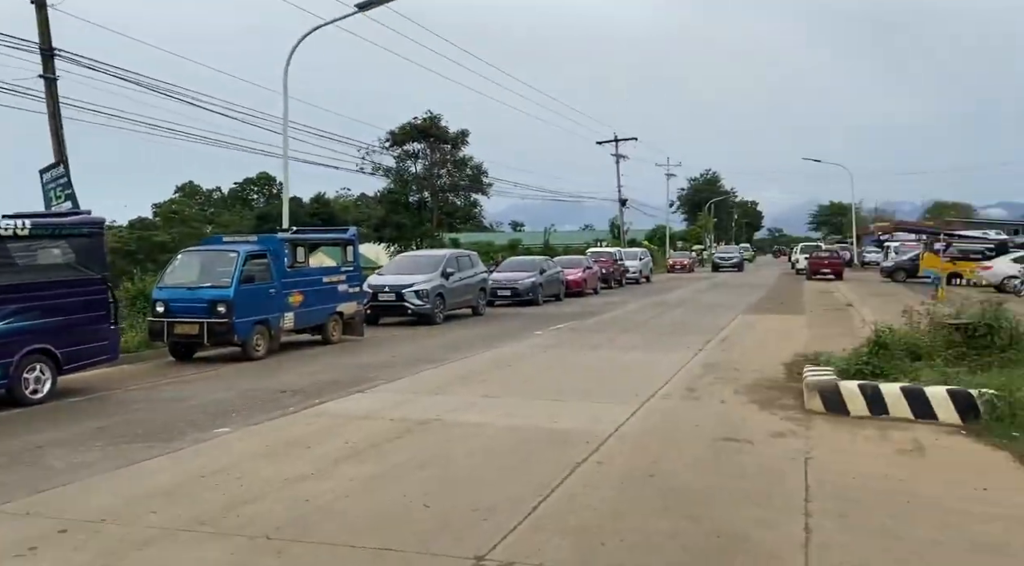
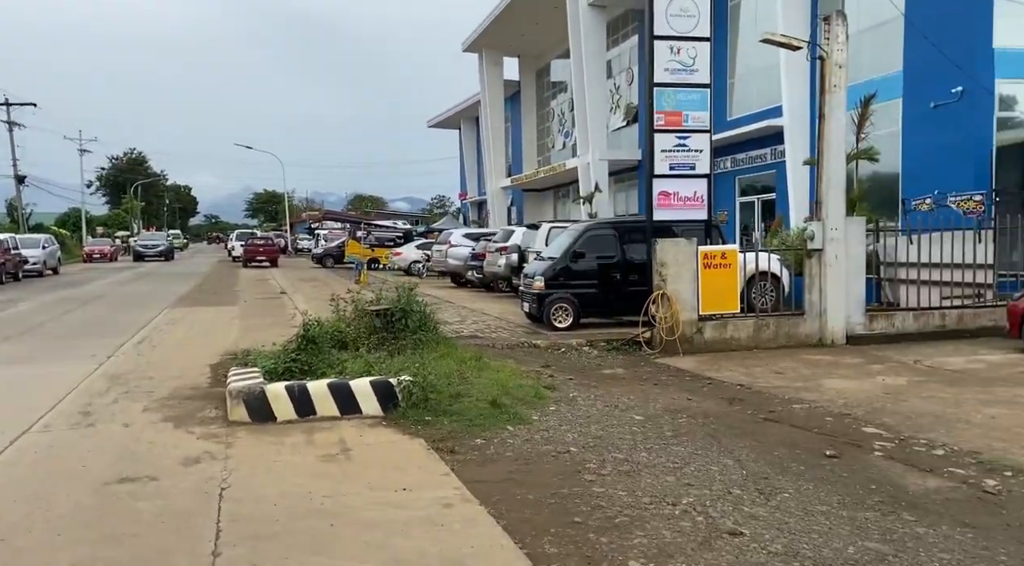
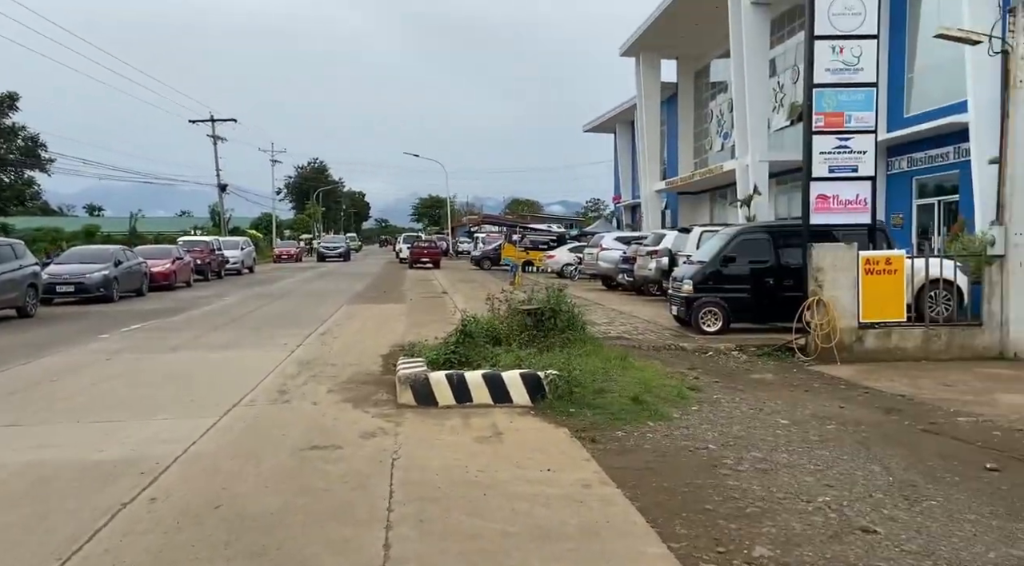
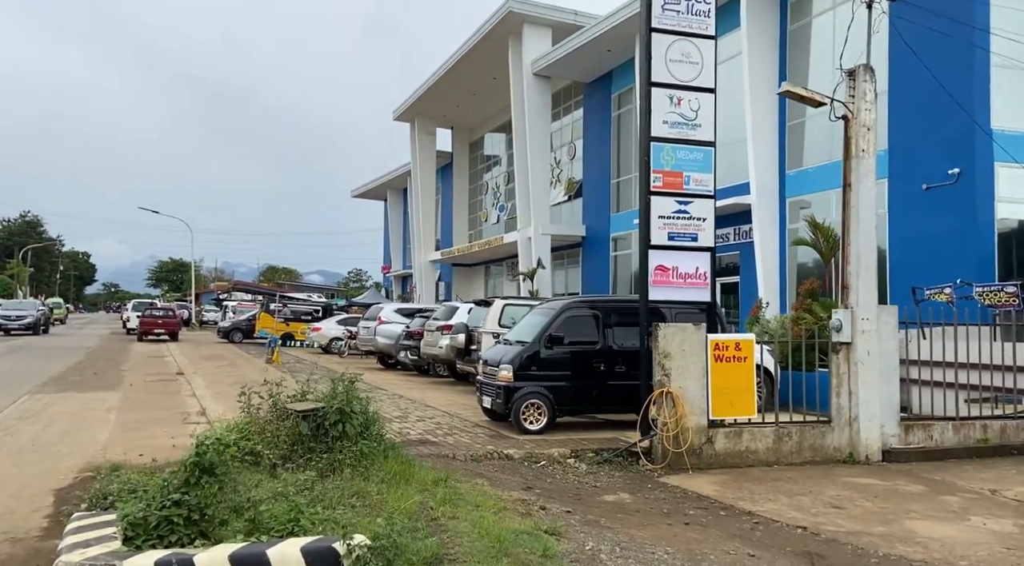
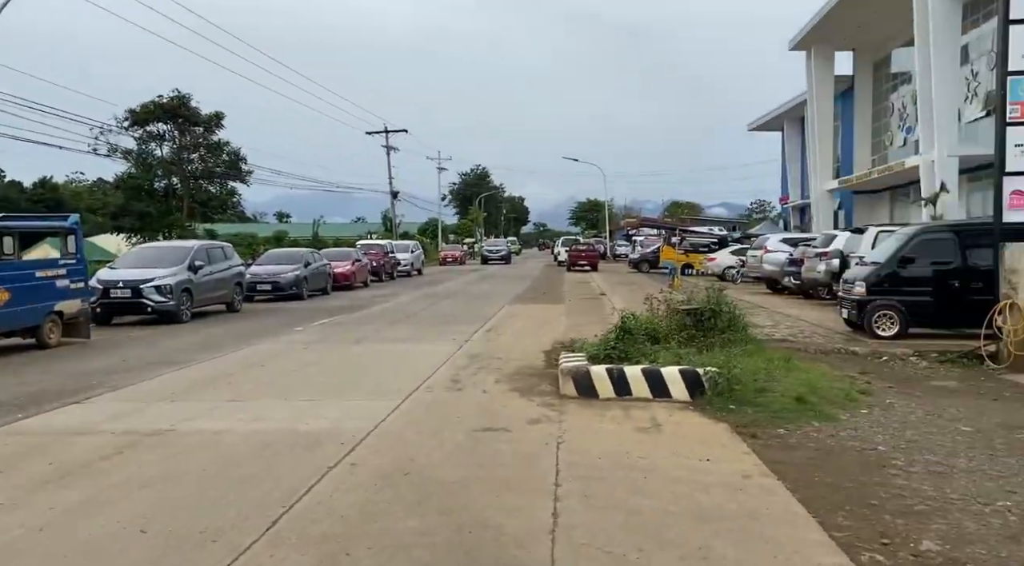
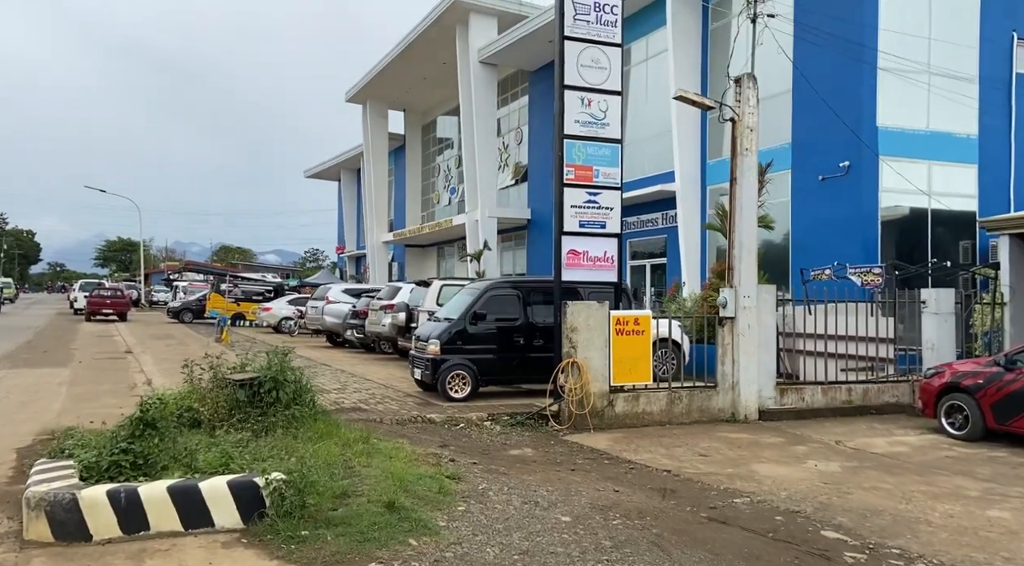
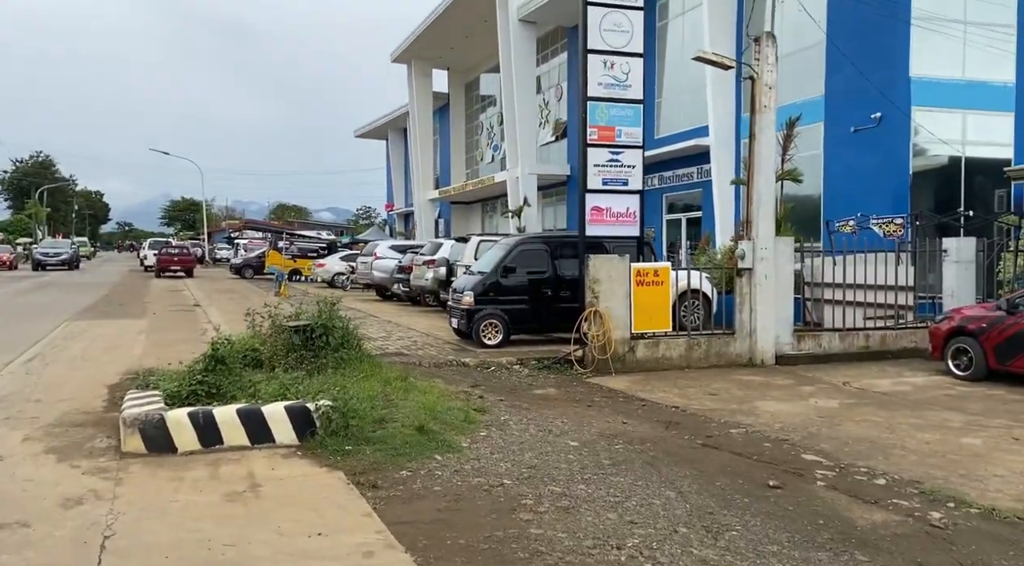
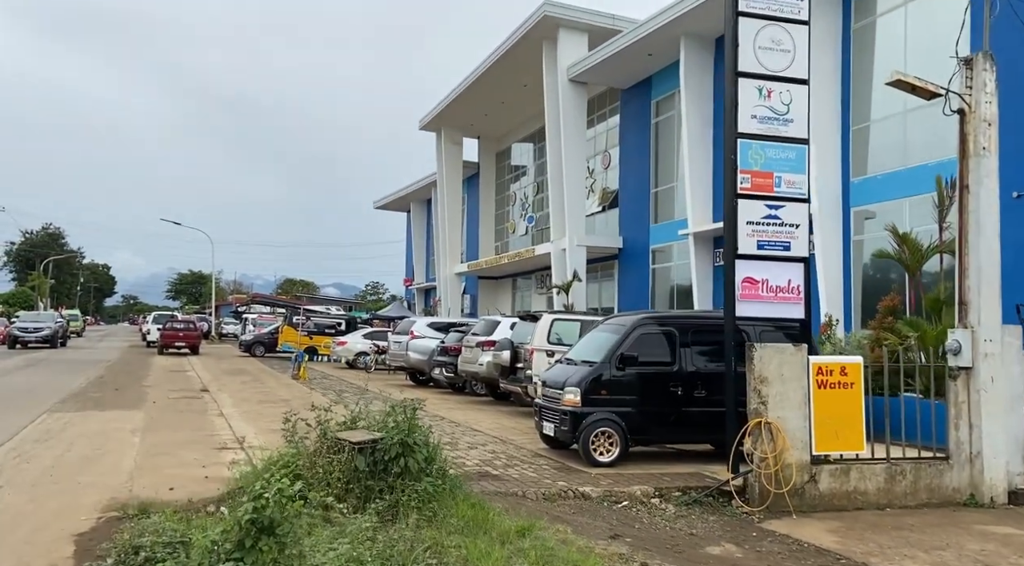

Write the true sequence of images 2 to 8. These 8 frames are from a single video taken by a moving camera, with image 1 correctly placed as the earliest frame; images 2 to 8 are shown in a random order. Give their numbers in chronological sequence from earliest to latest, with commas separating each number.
5, 3, 2, 7, 6, 4, 8
